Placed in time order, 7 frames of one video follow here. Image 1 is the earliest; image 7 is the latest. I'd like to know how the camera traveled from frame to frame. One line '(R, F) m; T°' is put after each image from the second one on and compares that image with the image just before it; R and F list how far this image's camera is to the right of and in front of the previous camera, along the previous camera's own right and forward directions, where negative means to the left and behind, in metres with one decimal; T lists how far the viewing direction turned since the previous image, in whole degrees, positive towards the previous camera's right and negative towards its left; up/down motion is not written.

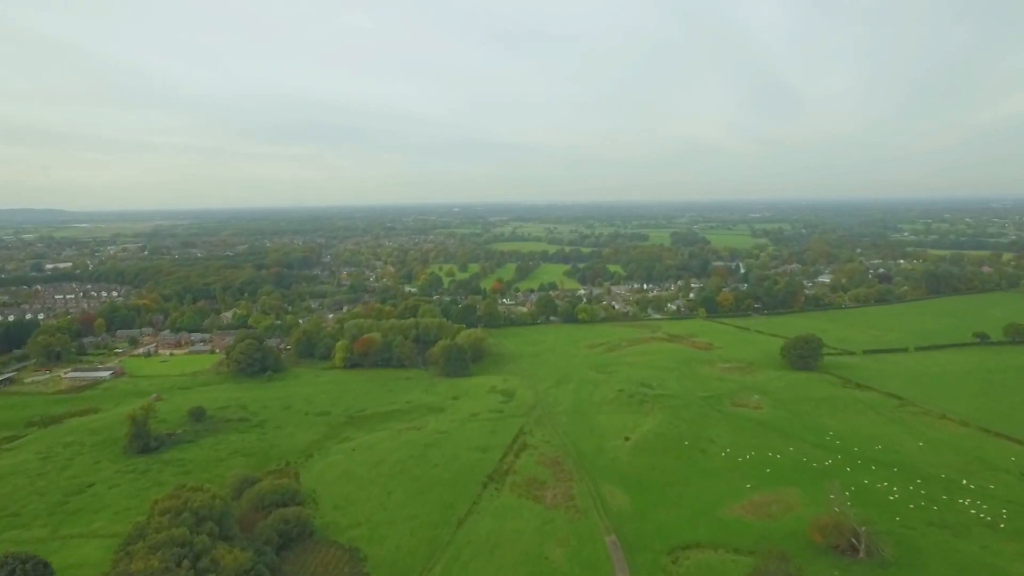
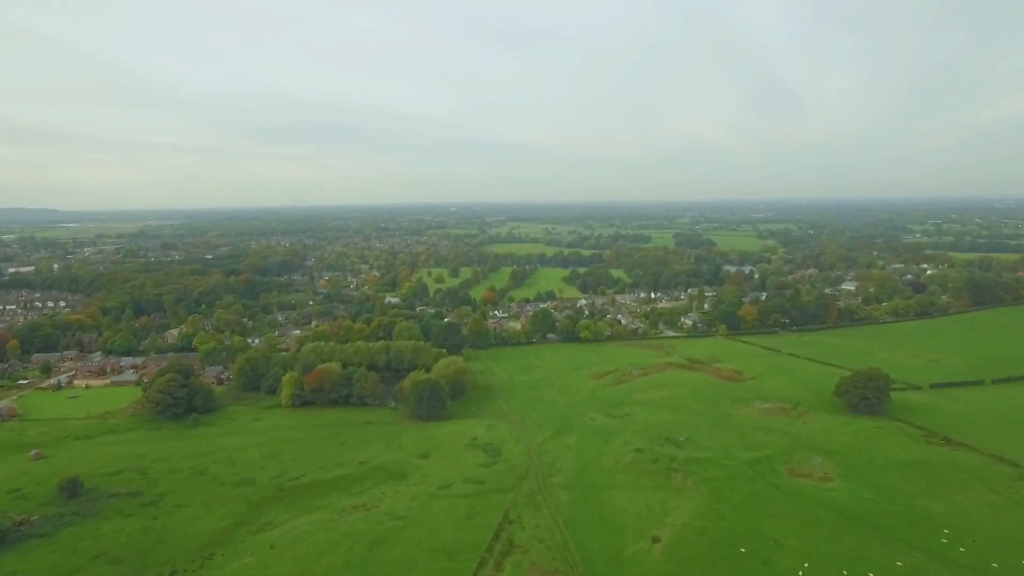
(+0.6, +8.8) m; 0°
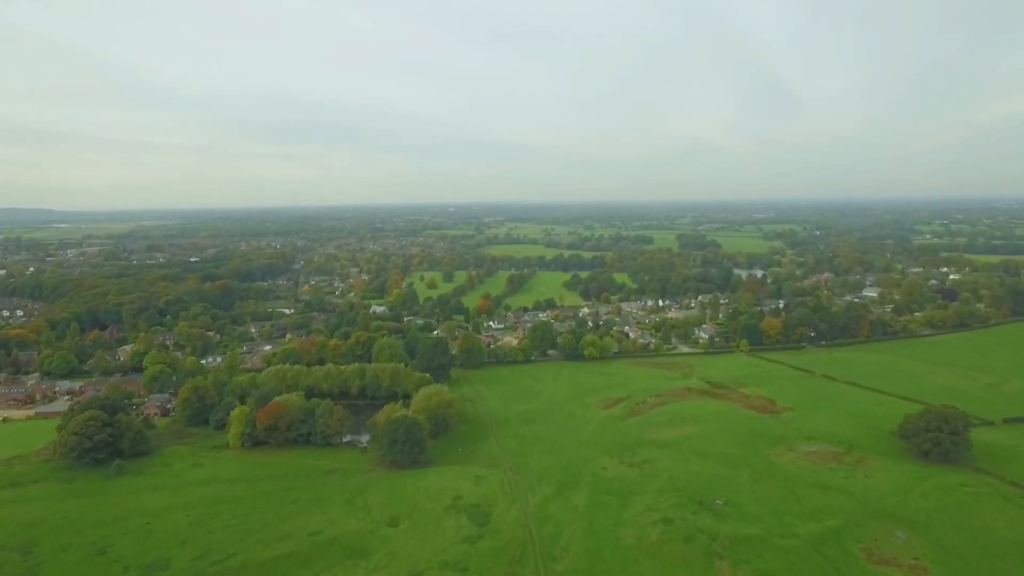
(+0.3, +6.2) m; 0°
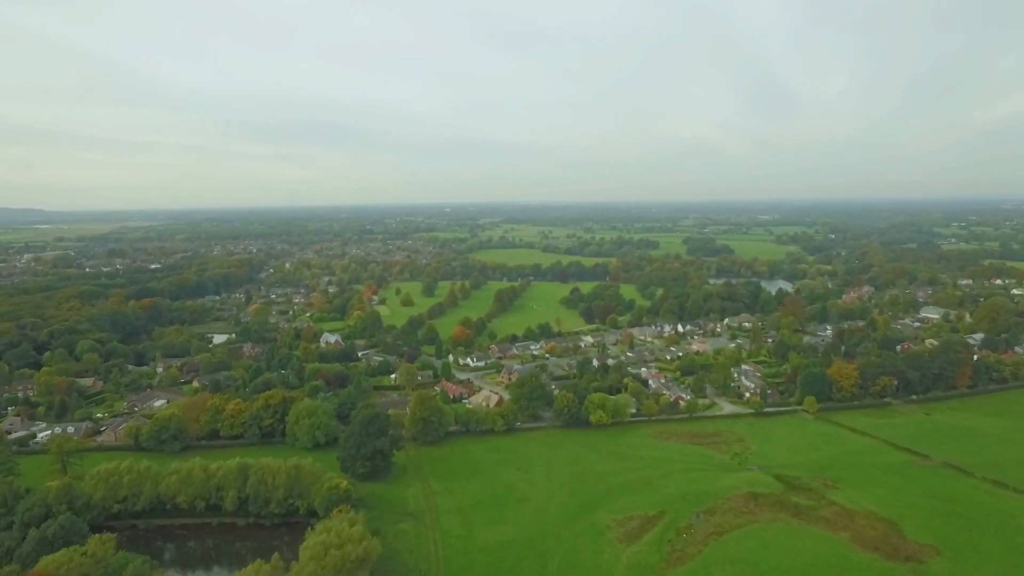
(+1.3, +14.1) m; 0°
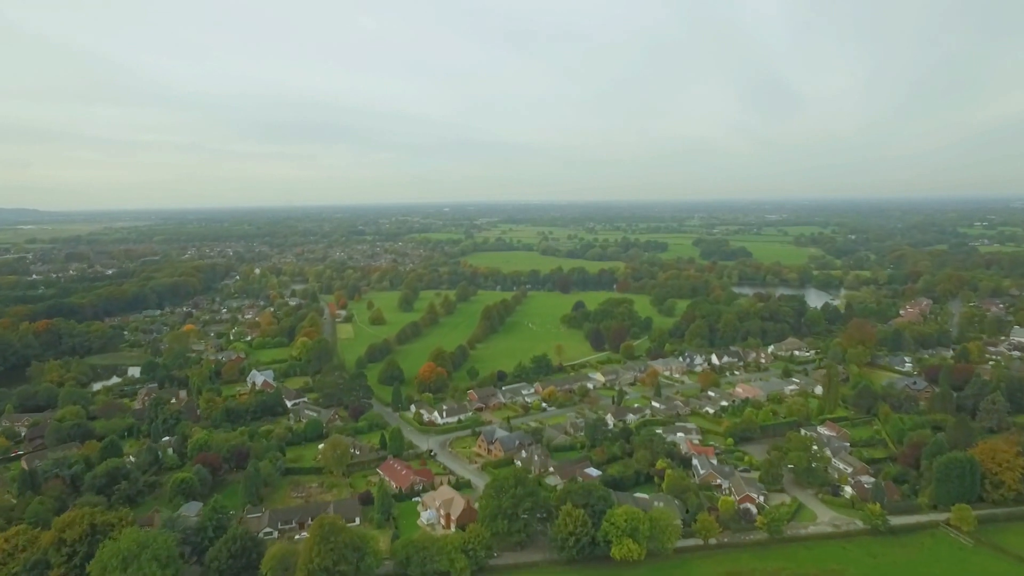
(+1.1, +13.8) m; 0°
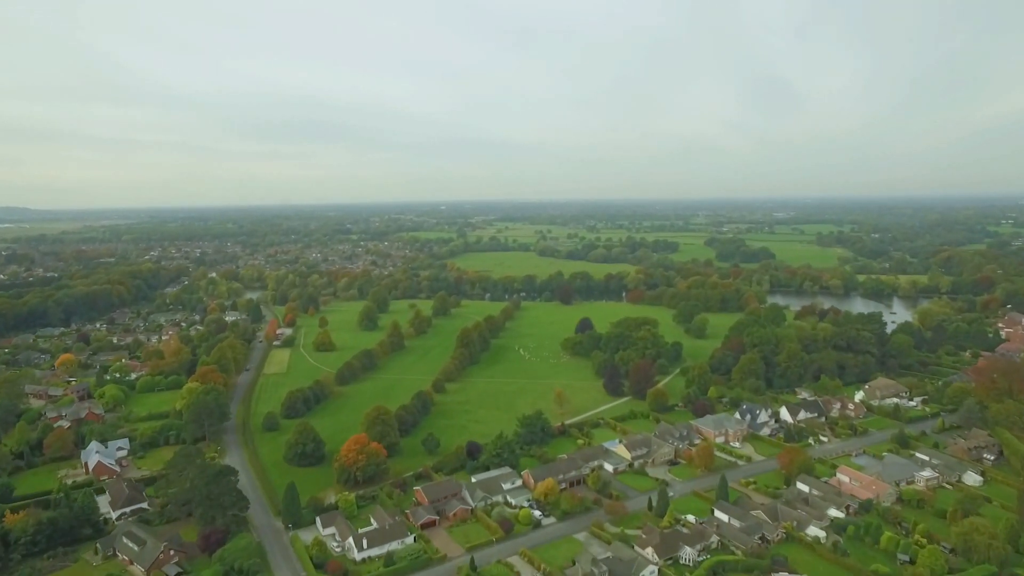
(+1.0, +15.5) m; 0°
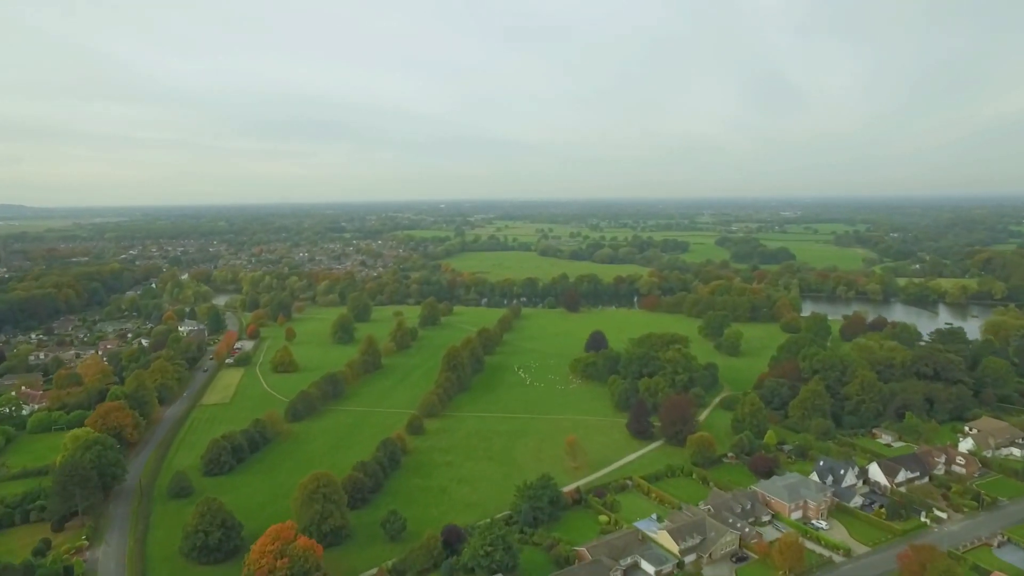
(+0.1, +8.9) m; 0°
